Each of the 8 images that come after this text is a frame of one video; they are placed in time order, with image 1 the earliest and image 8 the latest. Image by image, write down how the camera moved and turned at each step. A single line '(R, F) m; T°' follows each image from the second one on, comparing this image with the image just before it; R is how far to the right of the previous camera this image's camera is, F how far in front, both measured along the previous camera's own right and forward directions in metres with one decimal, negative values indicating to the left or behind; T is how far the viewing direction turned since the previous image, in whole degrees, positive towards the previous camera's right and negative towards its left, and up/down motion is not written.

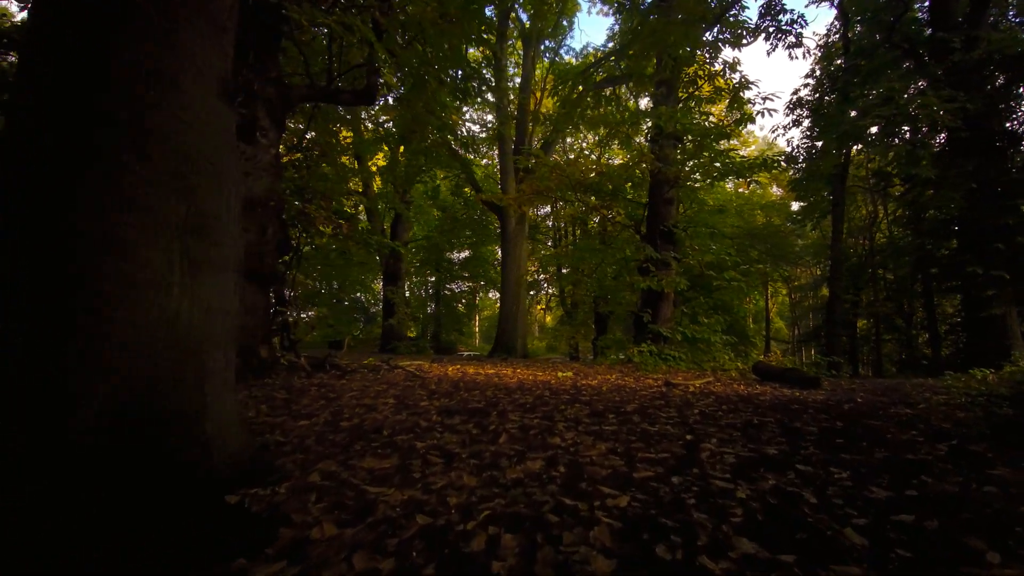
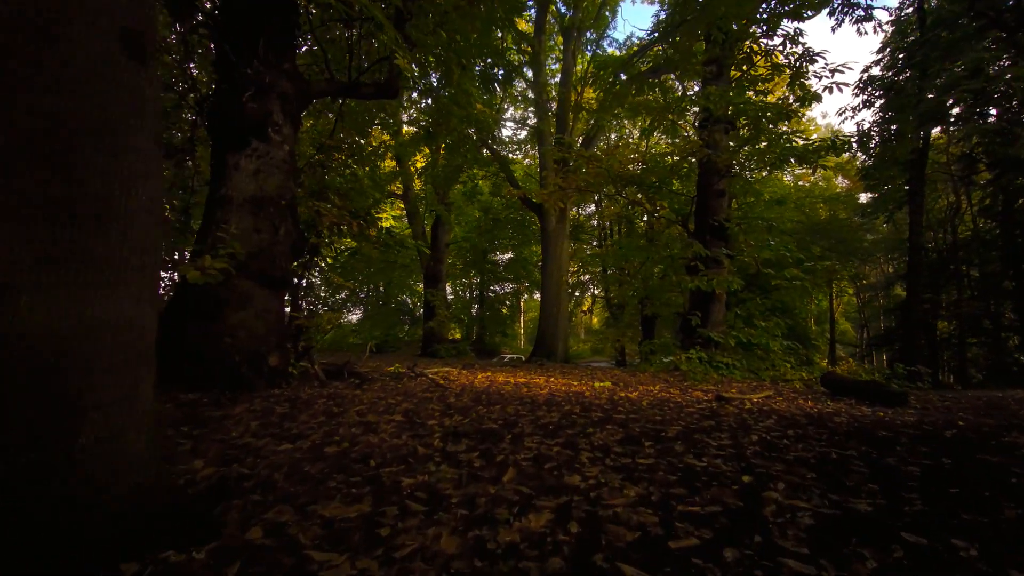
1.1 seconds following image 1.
(+0.2, +0.4) m; -6°
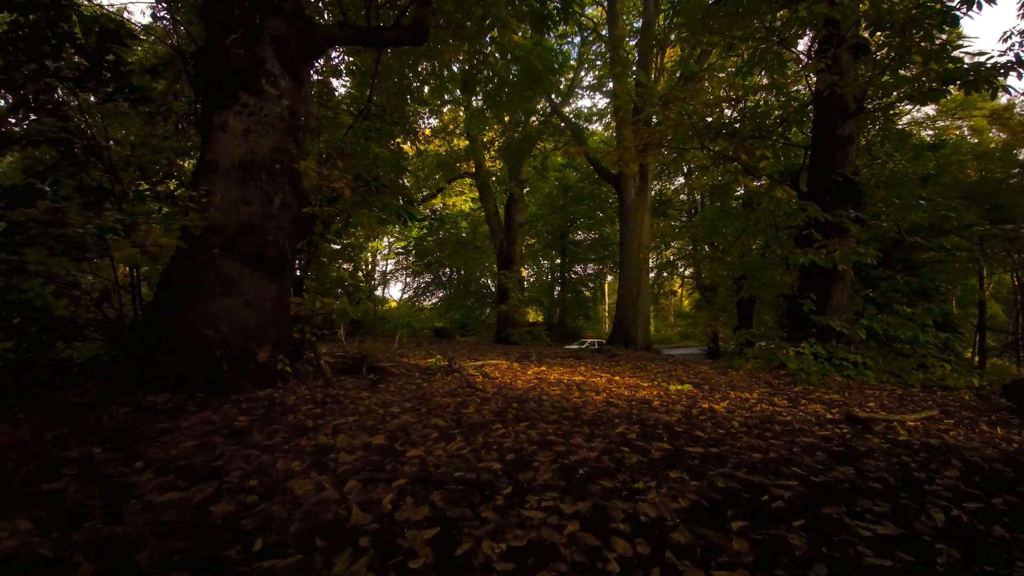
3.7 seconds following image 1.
(+0.3, +0.9) m; -10°
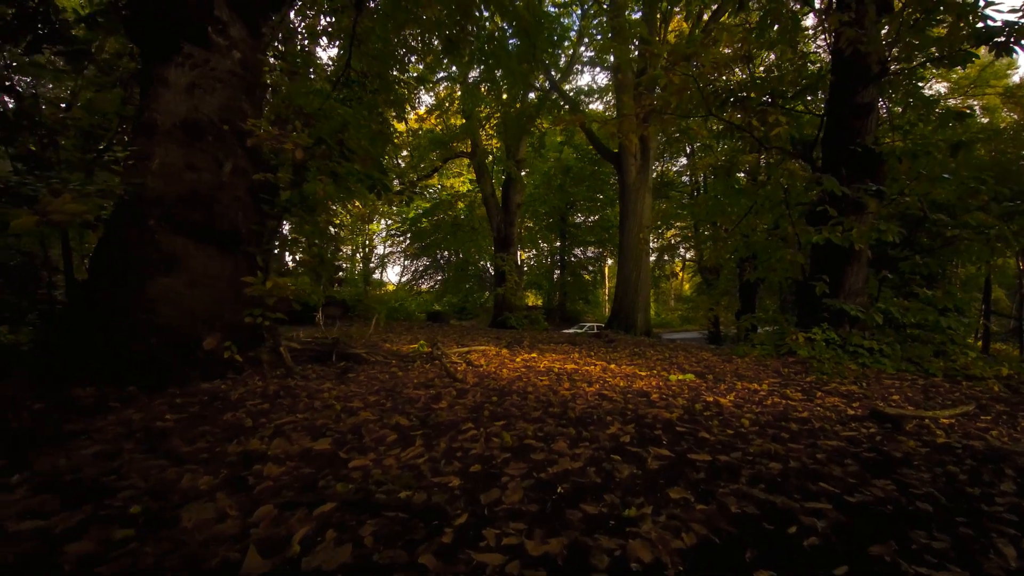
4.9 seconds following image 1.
(+0.1, +0.4) m; 0°
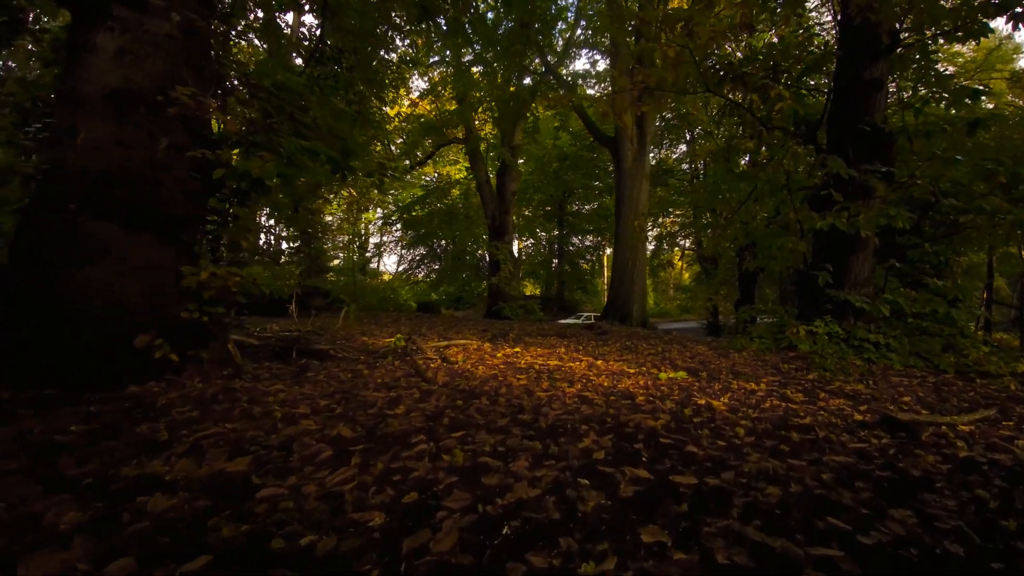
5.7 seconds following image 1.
(+0.2, +0.3) m; 0°
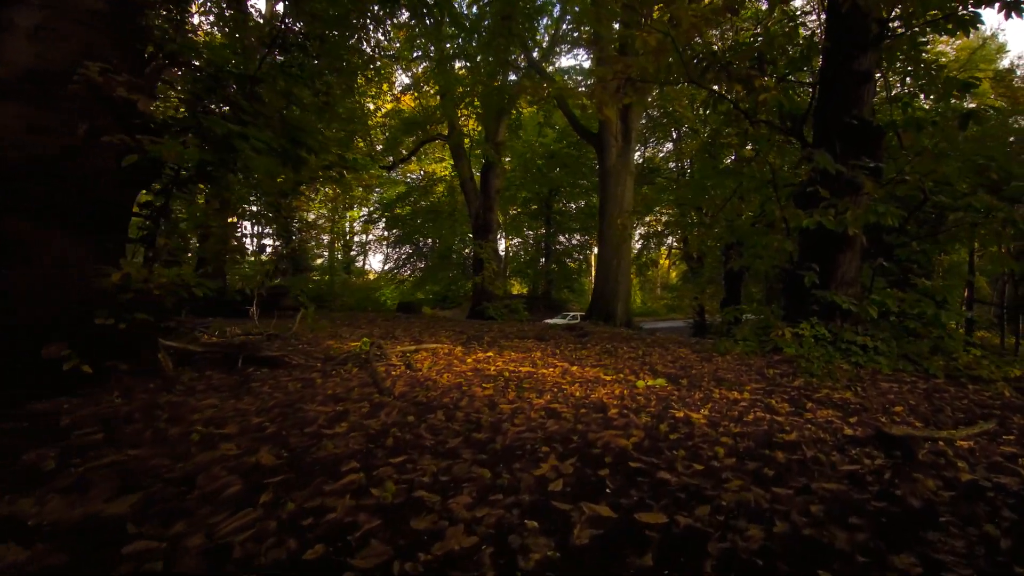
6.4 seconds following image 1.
(+0.1, +0.2) m; +1°
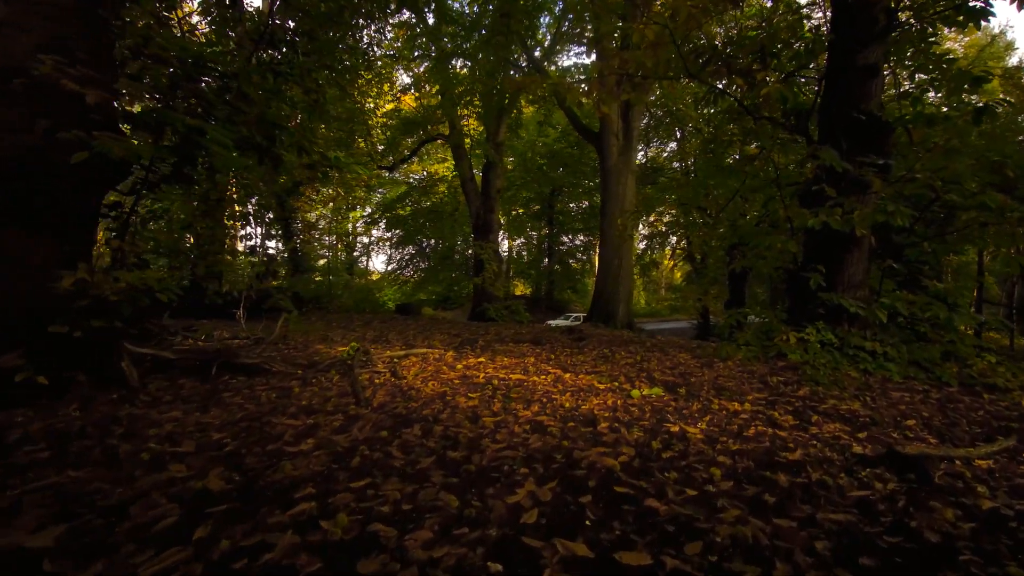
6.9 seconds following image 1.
(+0.1, +0.2) m; -1°
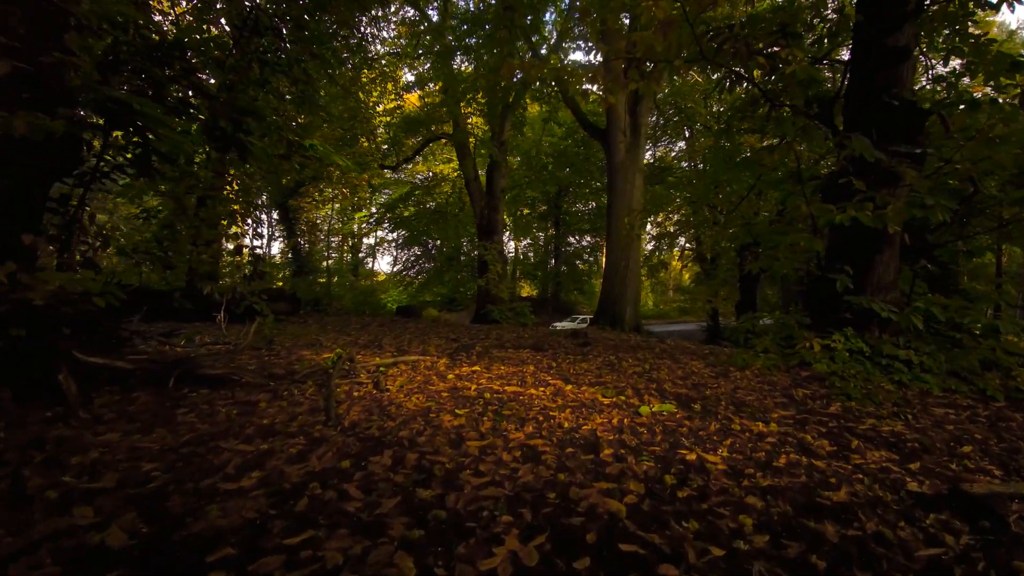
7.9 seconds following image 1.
(+0.1, +0.3) m; -1°
